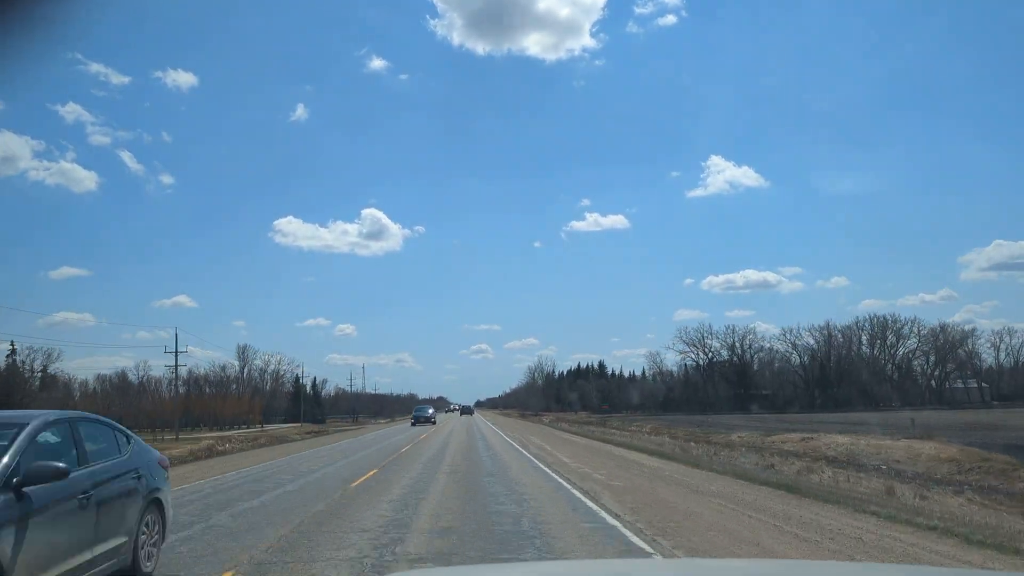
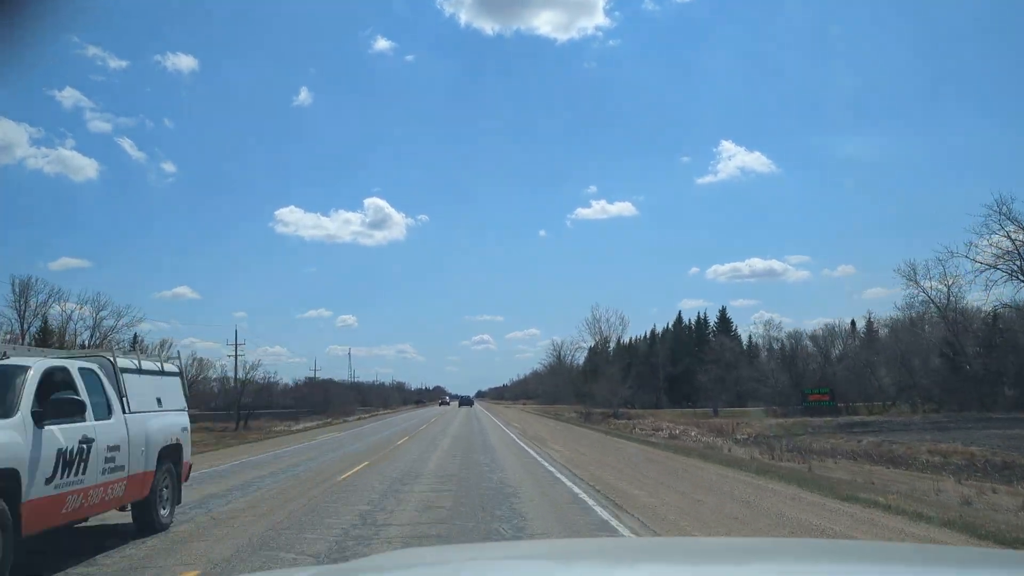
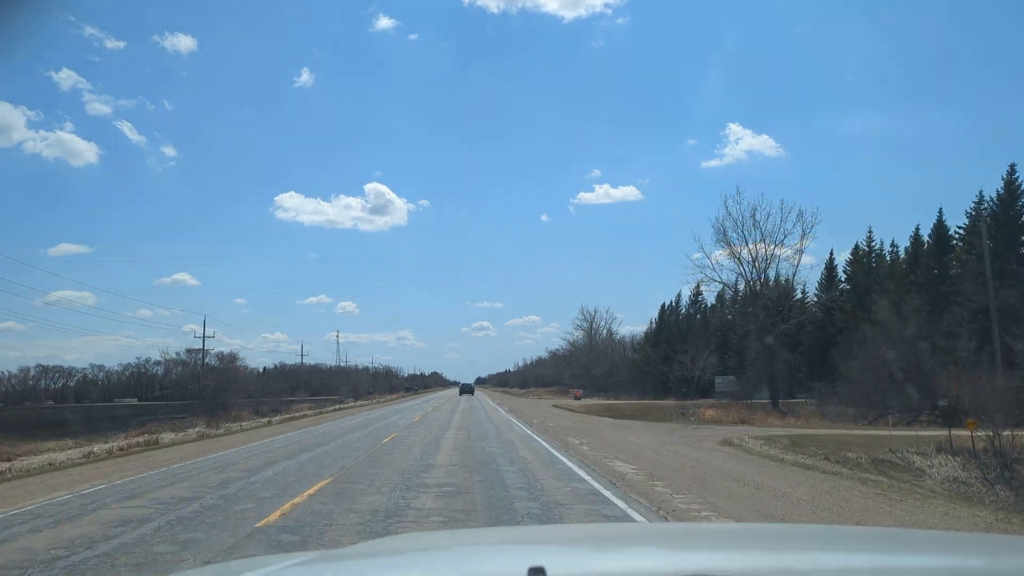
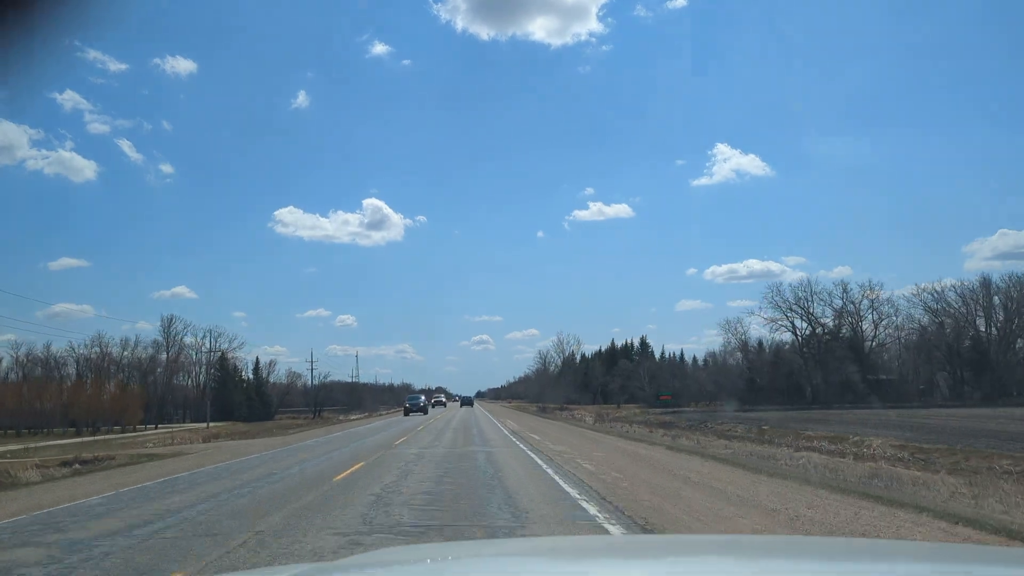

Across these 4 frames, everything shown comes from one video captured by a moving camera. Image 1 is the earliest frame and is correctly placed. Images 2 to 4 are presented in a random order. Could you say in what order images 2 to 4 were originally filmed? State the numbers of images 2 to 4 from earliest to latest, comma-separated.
4, 2, 3
